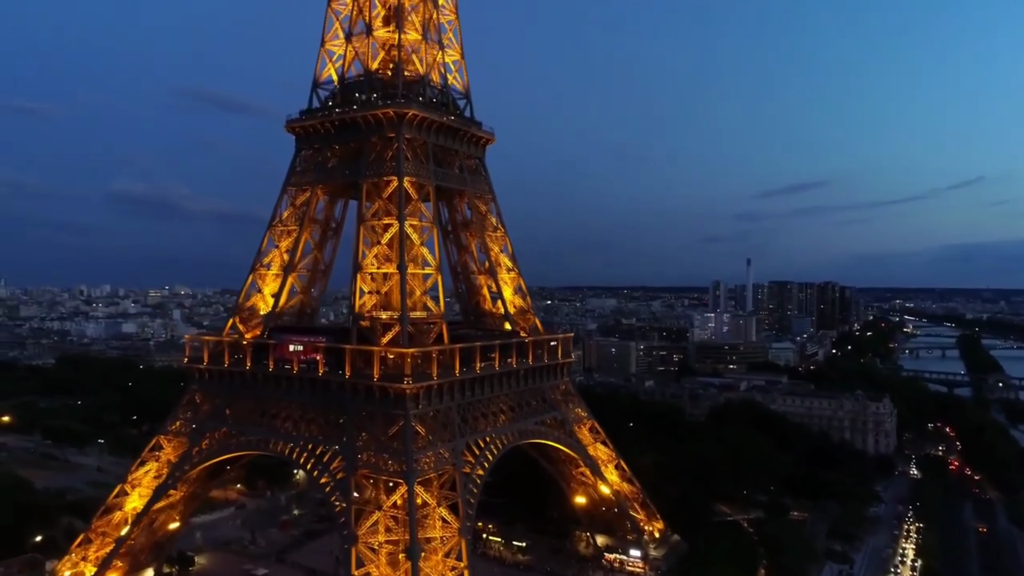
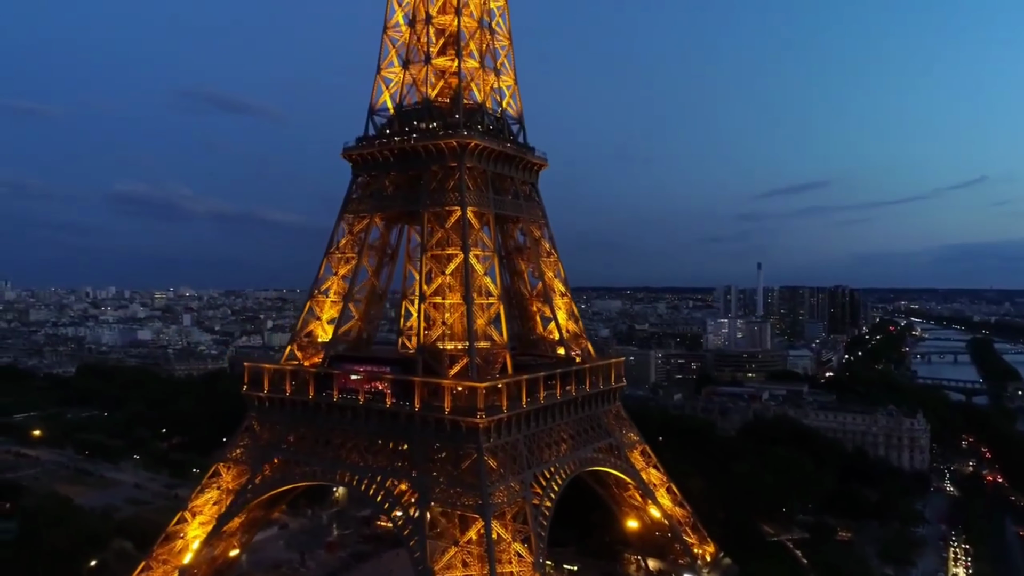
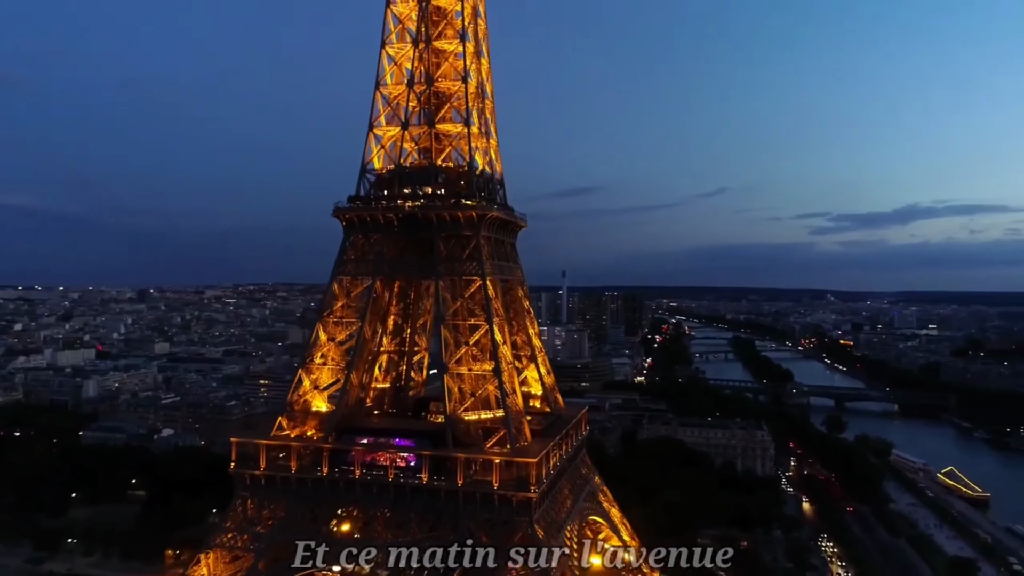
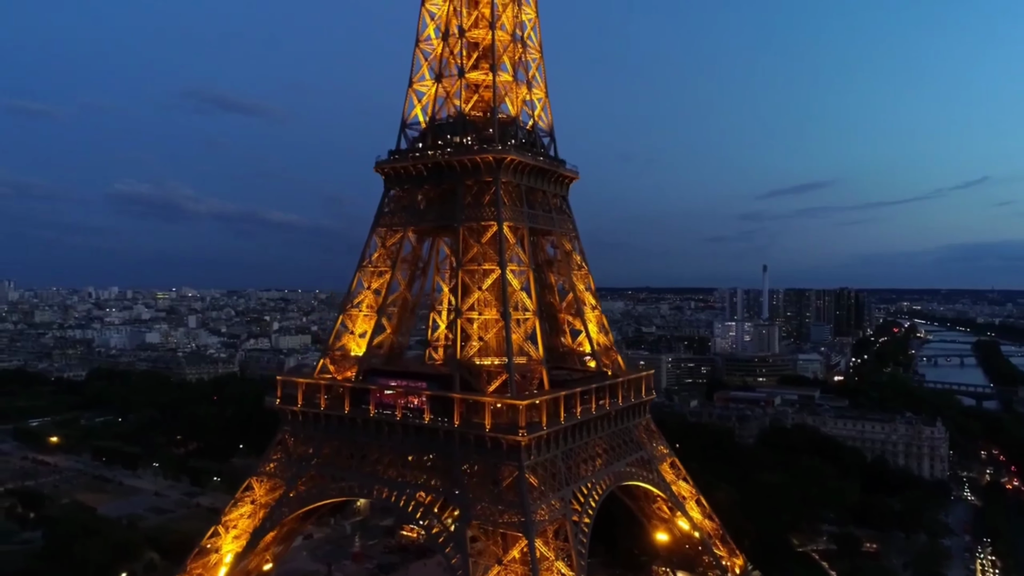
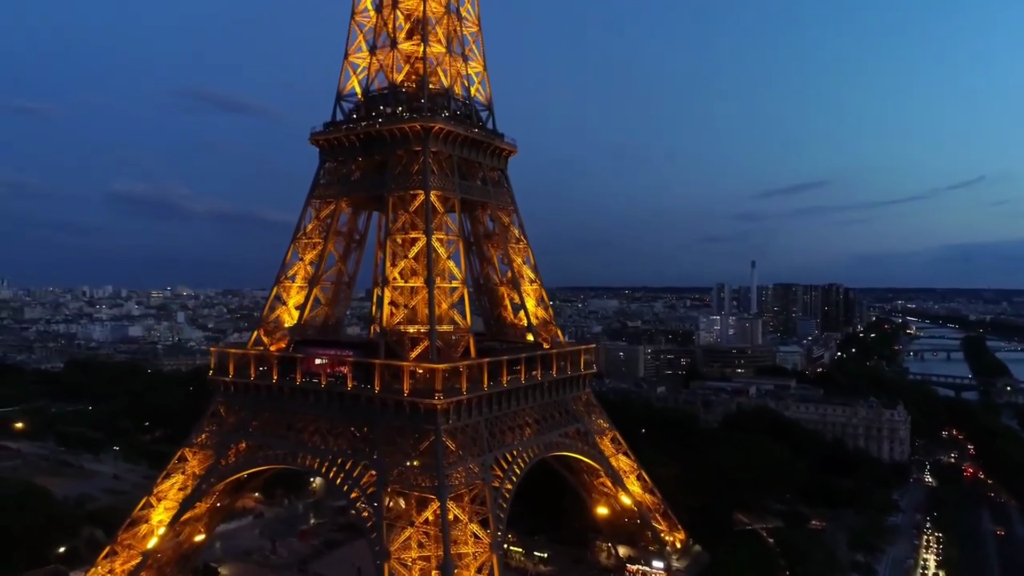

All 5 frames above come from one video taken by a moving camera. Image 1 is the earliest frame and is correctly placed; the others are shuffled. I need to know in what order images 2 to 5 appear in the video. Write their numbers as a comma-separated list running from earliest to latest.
5, 2, 4, 3
